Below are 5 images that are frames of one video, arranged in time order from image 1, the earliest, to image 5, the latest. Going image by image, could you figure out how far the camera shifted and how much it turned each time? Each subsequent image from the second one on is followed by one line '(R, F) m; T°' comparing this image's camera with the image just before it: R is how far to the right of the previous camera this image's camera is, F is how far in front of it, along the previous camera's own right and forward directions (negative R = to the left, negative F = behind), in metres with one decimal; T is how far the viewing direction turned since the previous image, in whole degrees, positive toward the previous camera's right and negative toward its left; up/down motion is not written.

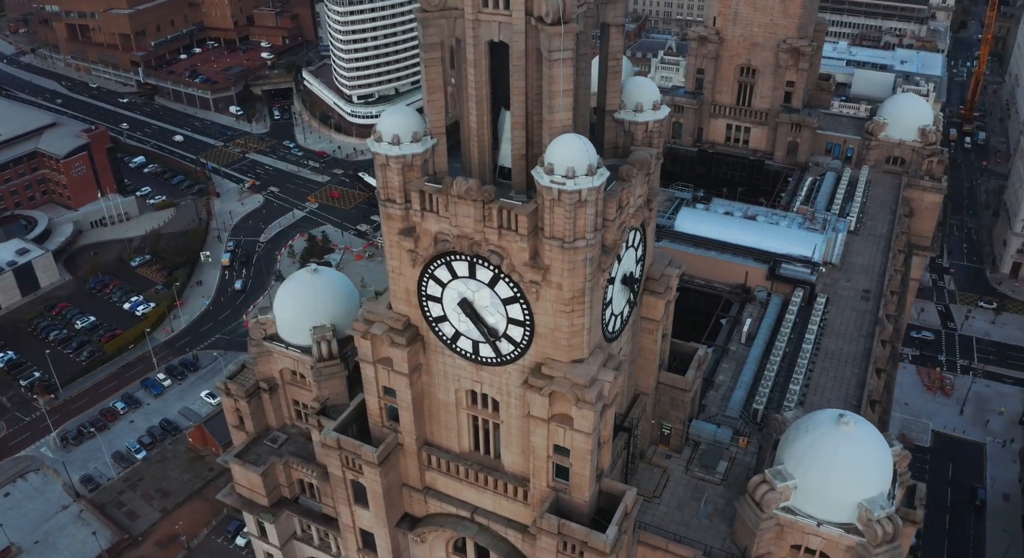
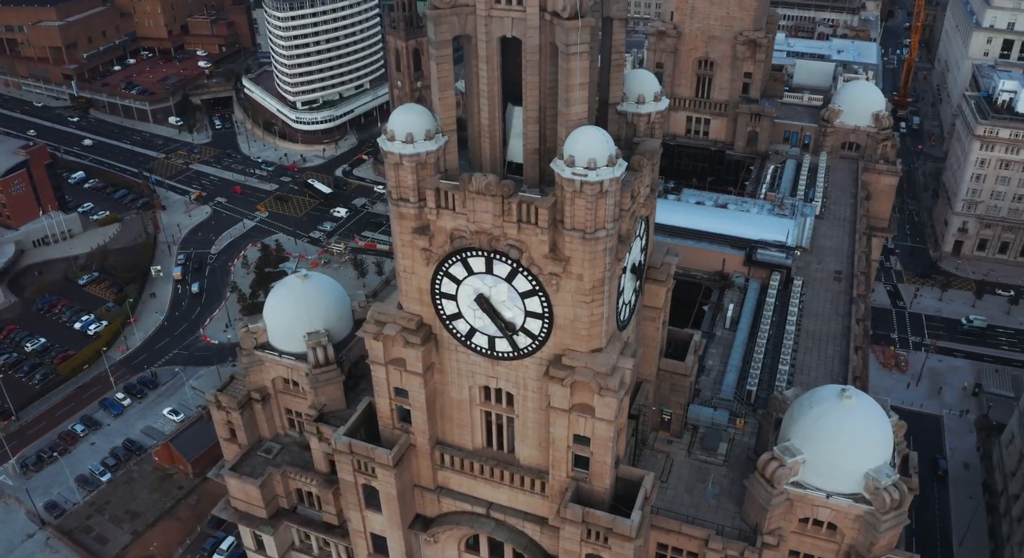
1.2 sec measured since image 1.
(-3.3, -0.1) m; +4°
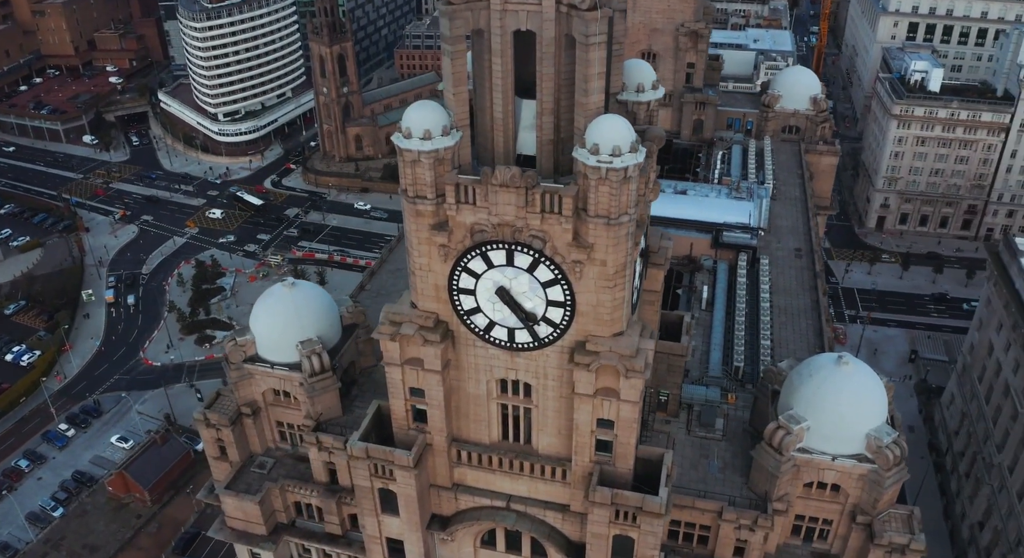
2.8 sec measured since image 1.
(-4.5, -0.1) m; +6°
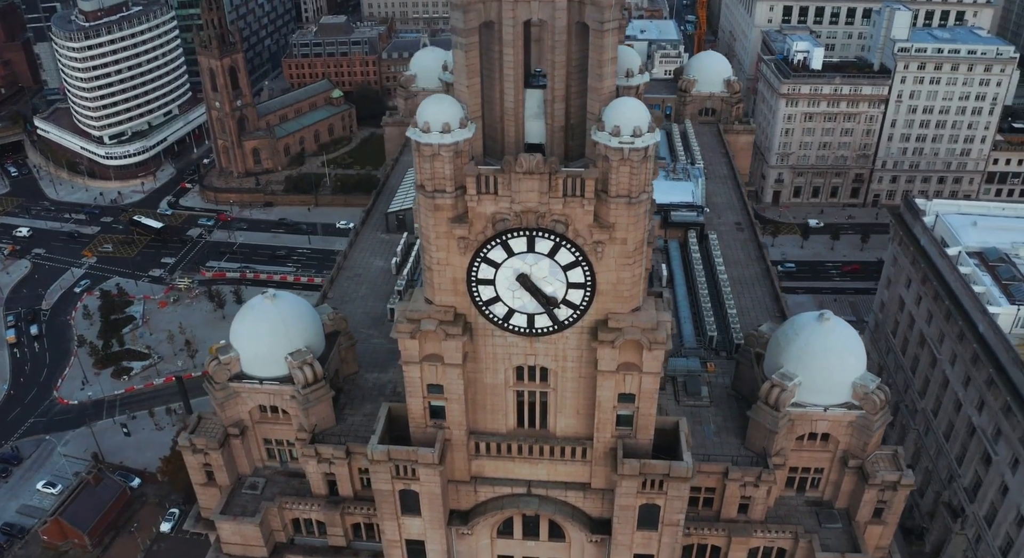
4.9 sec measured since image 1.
(-6.0, -0.2) m; +8°
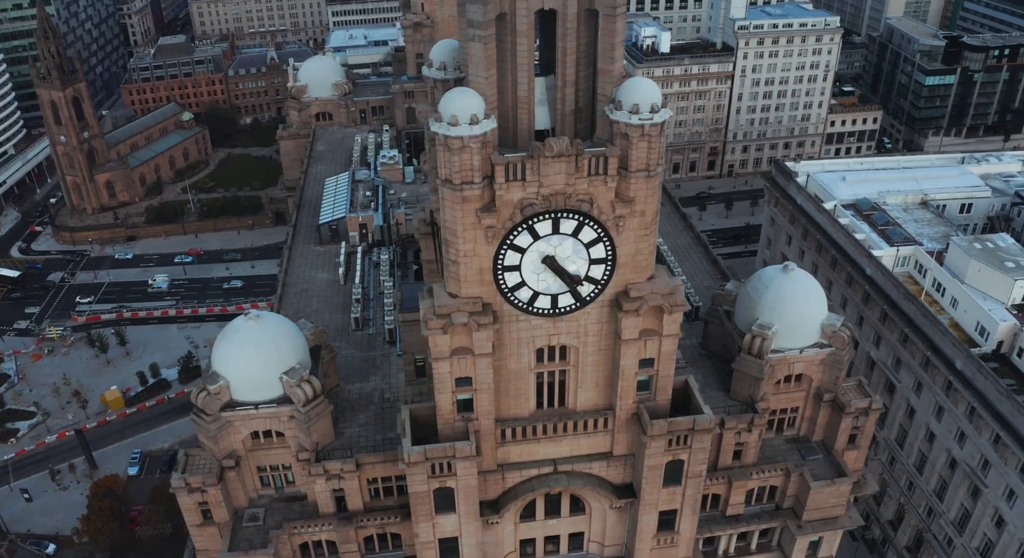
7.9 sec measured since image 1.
(-8.3, -0.3) m; +10°
